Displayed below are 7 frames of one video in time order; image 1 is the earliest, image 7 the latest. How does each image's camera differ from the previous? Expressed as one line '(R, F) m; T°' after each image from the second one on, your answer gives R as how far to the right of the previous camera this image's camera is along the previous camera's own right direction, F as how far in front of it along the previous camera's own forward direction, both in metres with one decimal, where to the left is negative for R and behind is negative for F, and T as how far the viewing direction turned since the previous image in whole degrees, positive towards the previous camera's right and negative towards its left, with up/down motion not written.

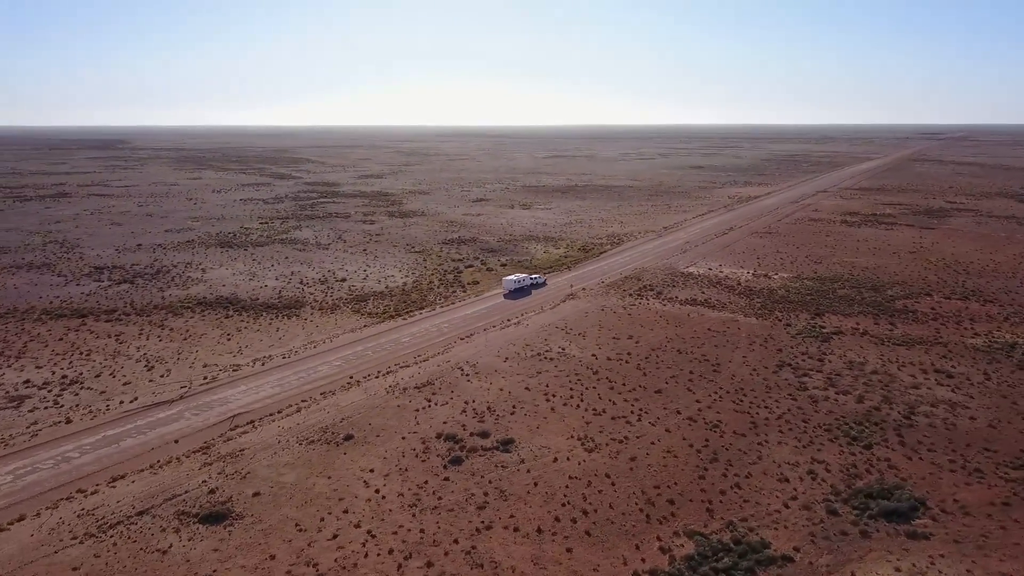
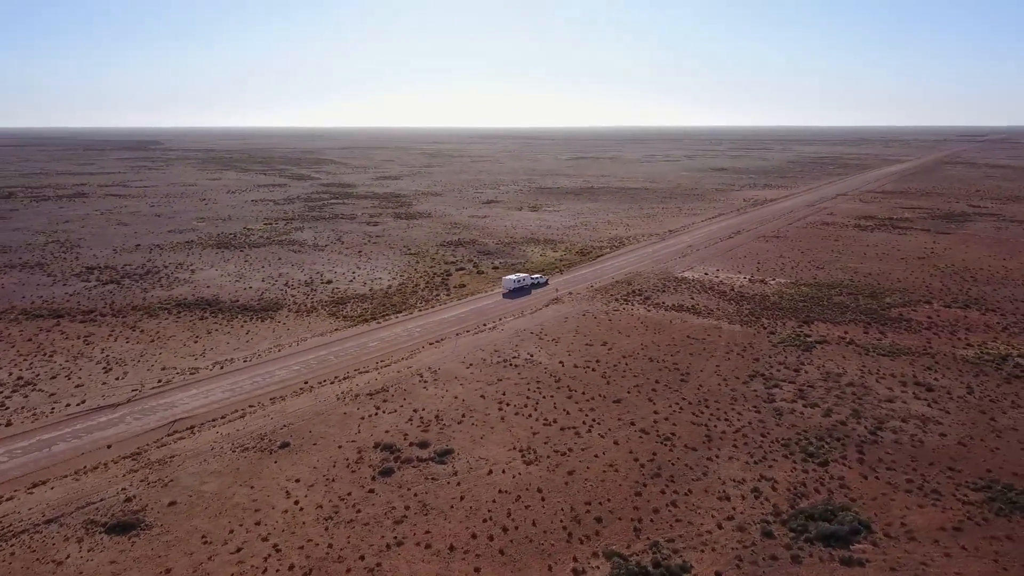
(+2.3, +0.7) m; -2°
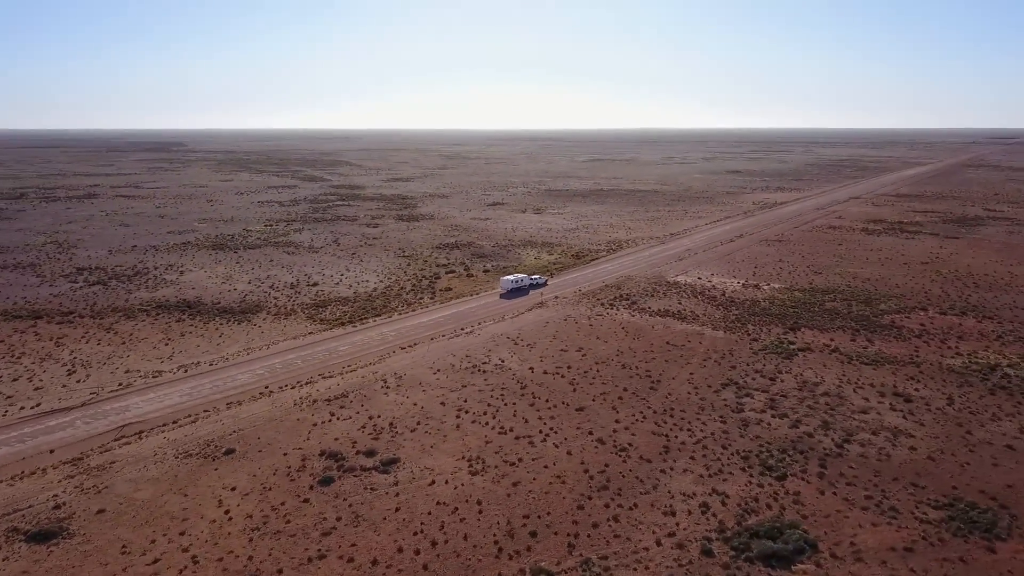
(+1.8, +0.6) m; -2°
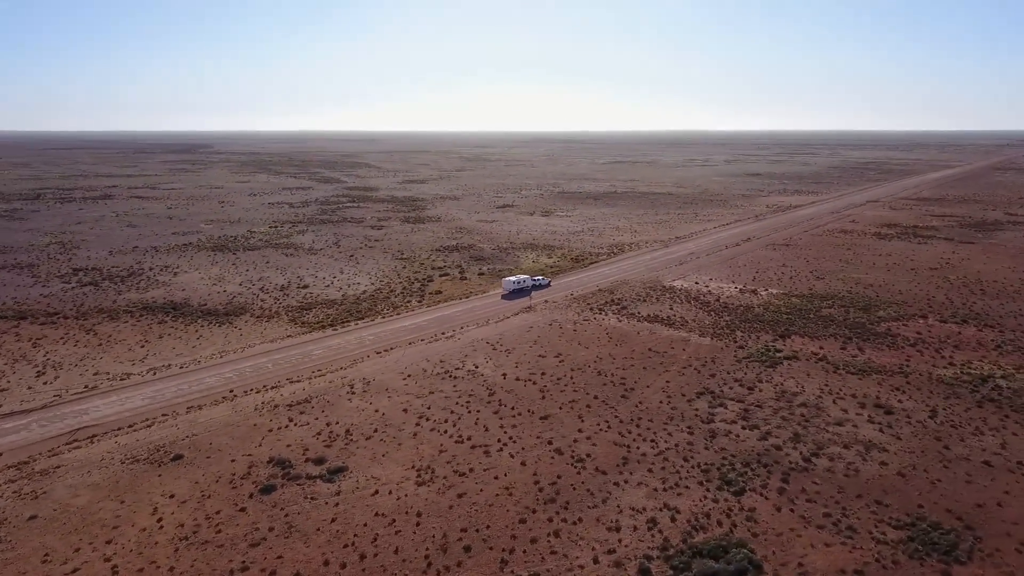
(+1.8, +0.6) m; -2°
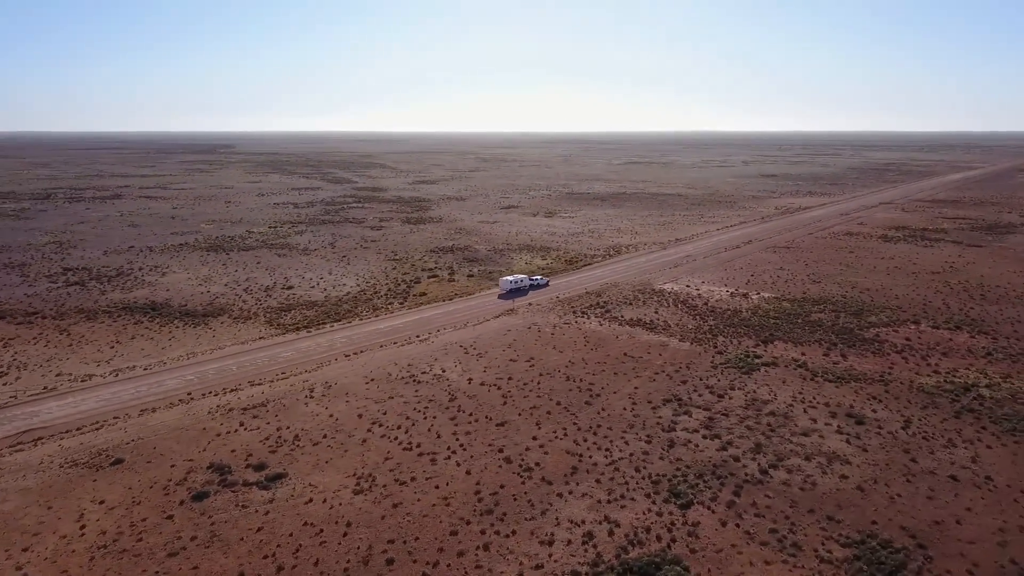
(+1.8, +0.6) m; -2°
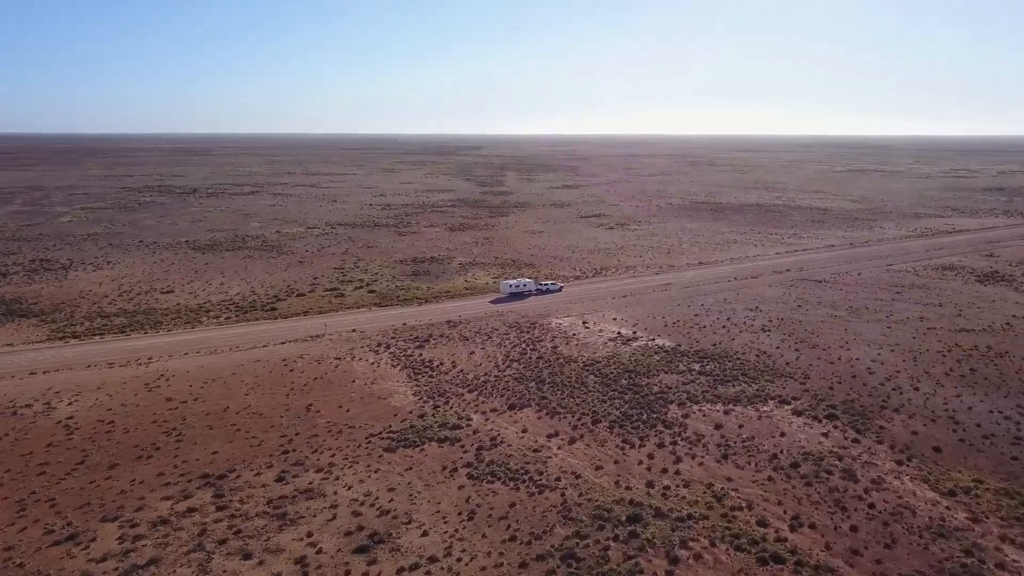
(+17.2, +8.7) m; -19°
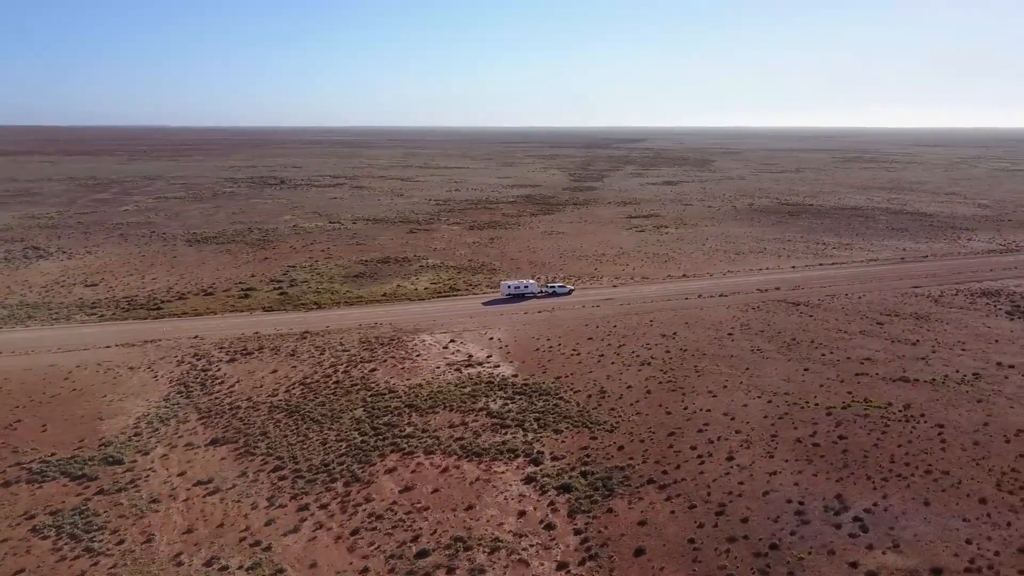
(+11.8, +5.2) m; -13°
